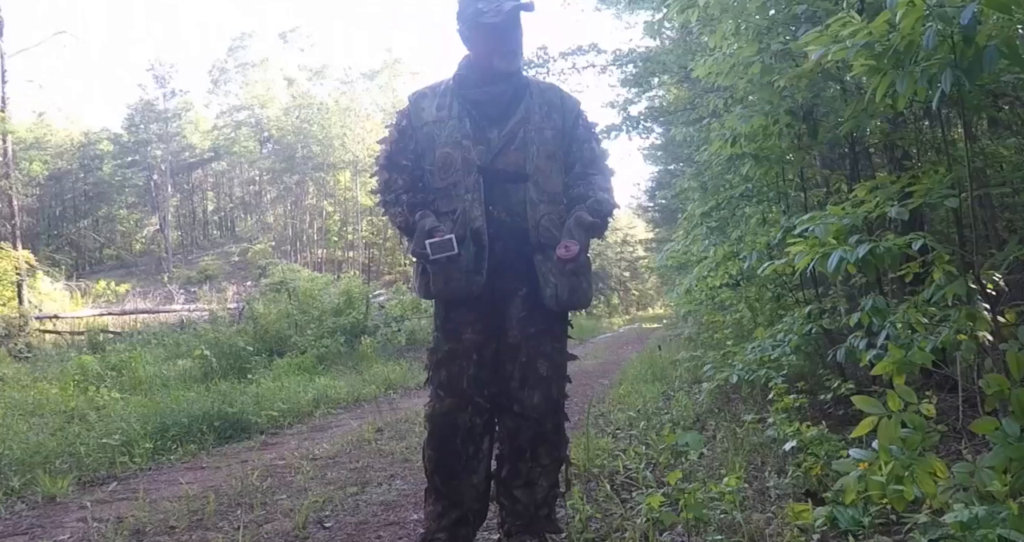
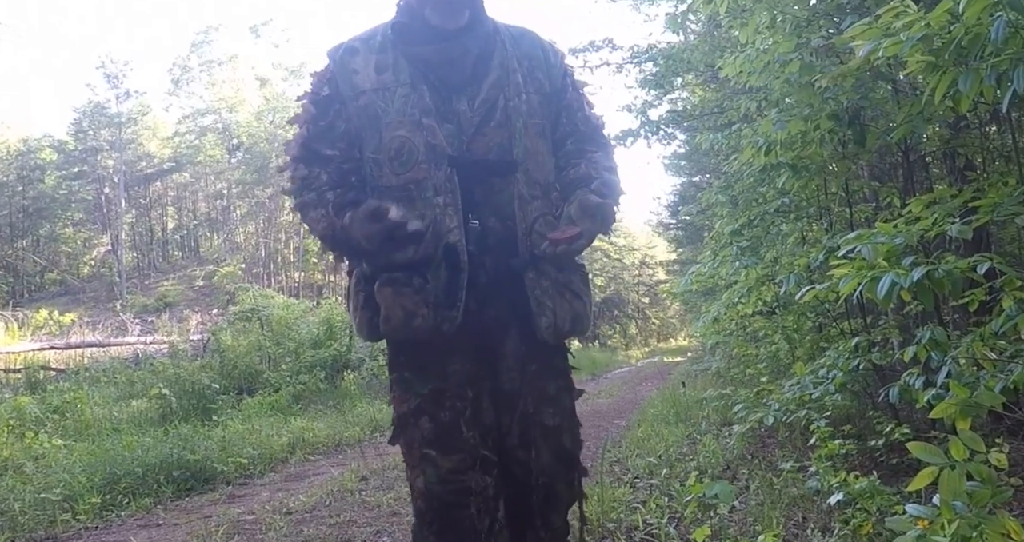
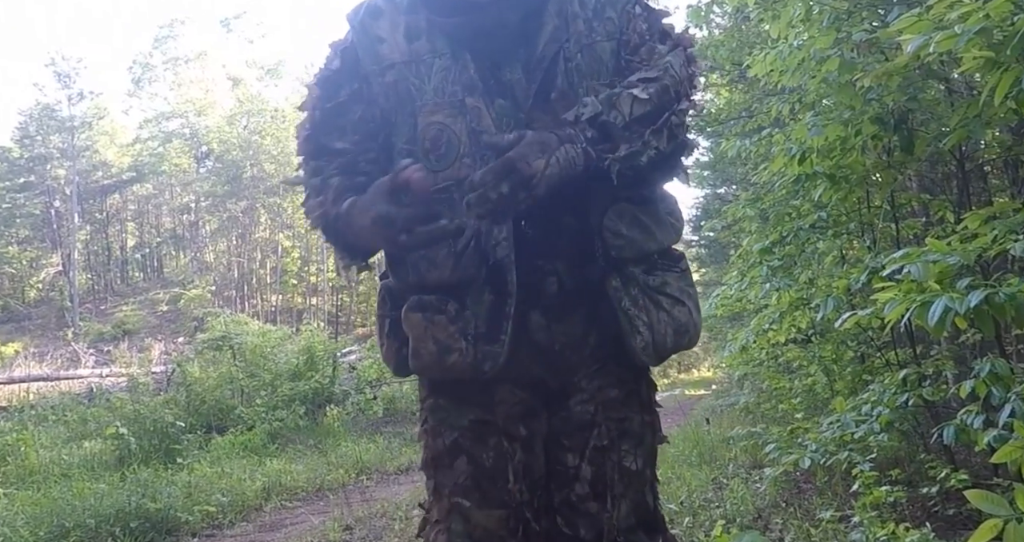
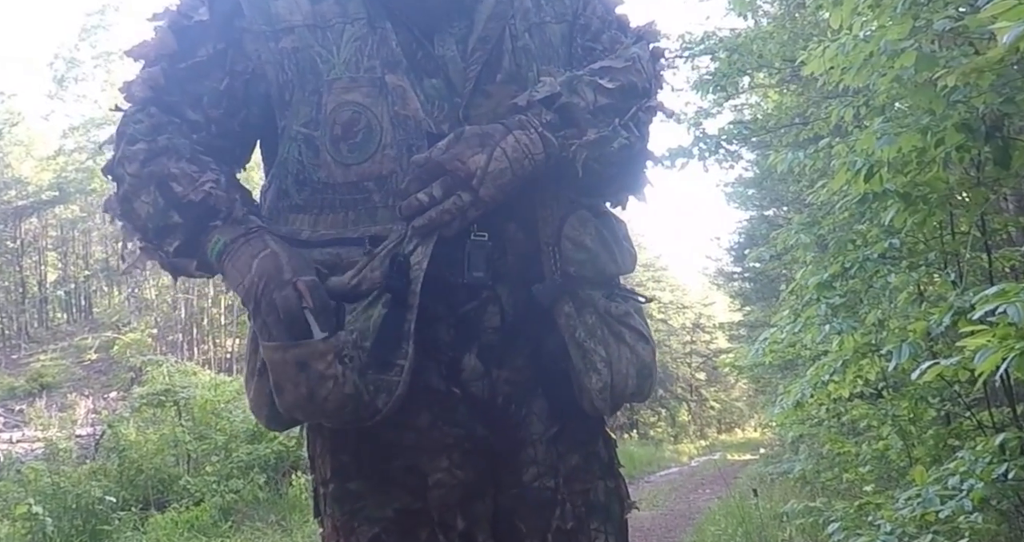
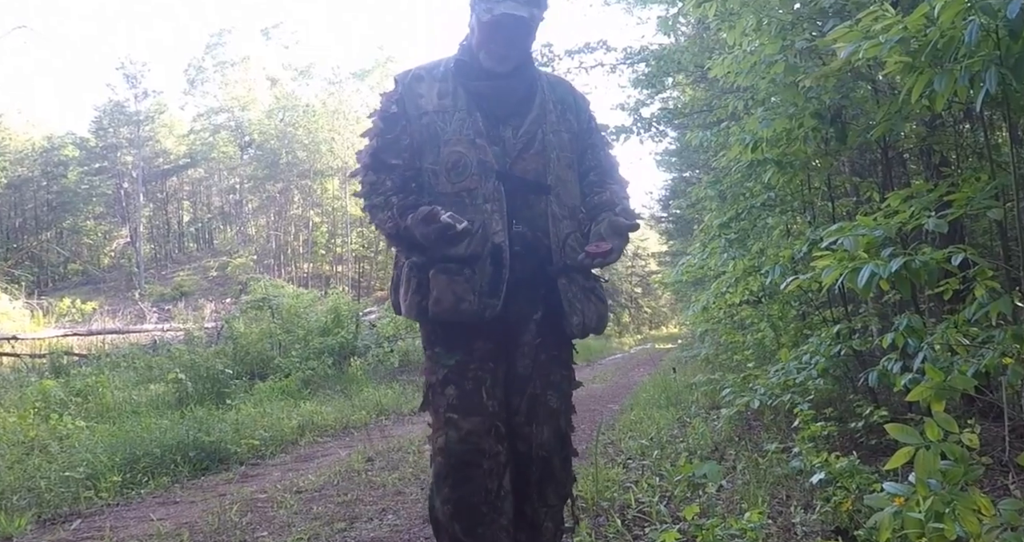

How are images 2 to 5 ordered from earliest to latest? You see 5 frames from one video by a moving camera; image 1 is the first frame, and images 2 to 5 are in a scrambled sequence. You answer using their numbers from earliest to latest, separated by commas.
5, 2, 3, 4
